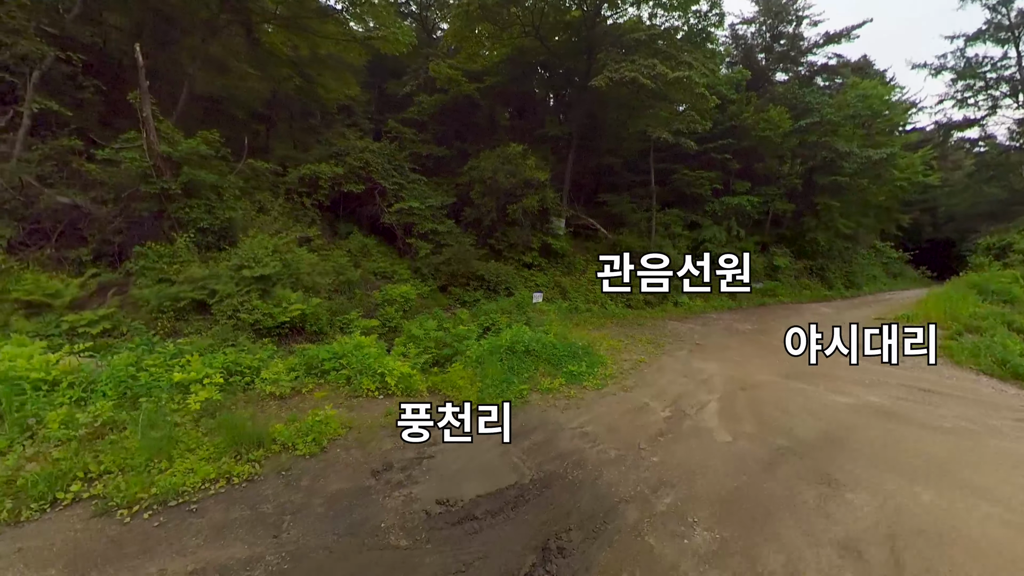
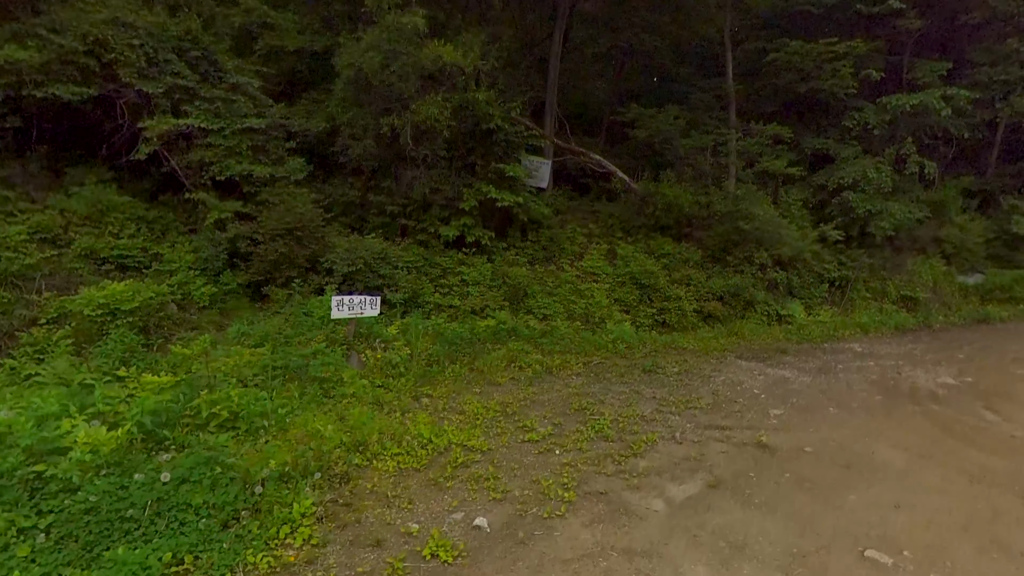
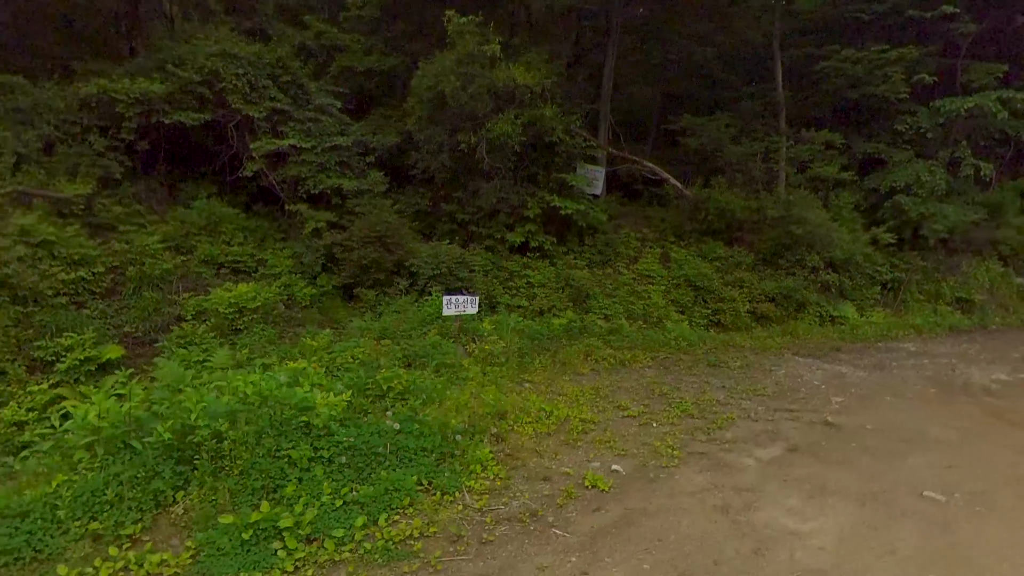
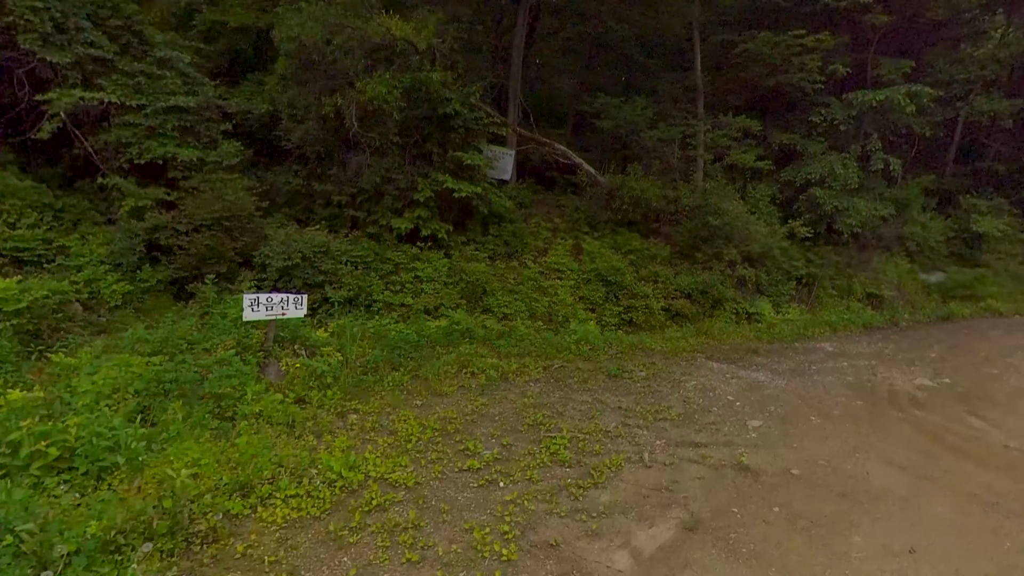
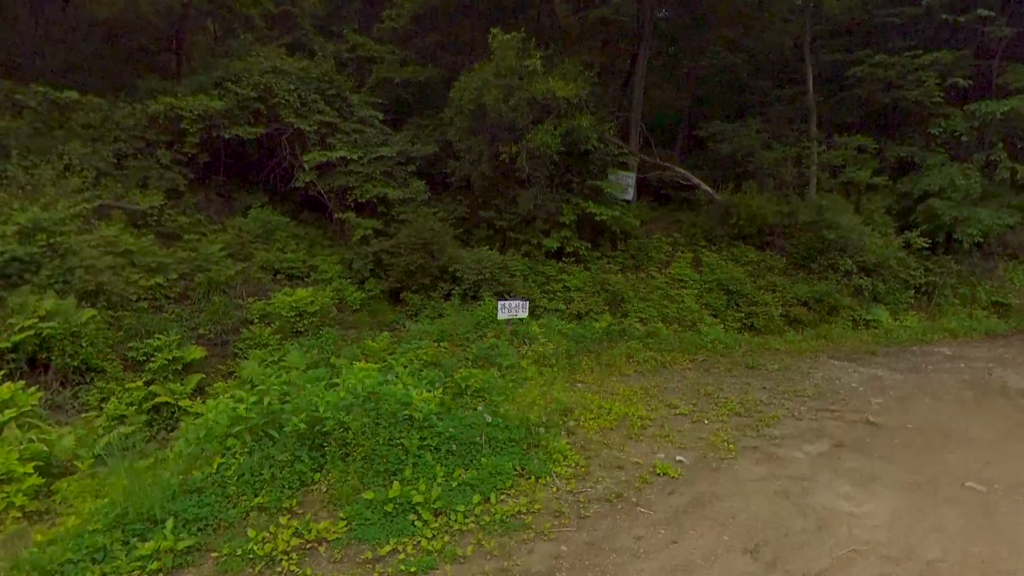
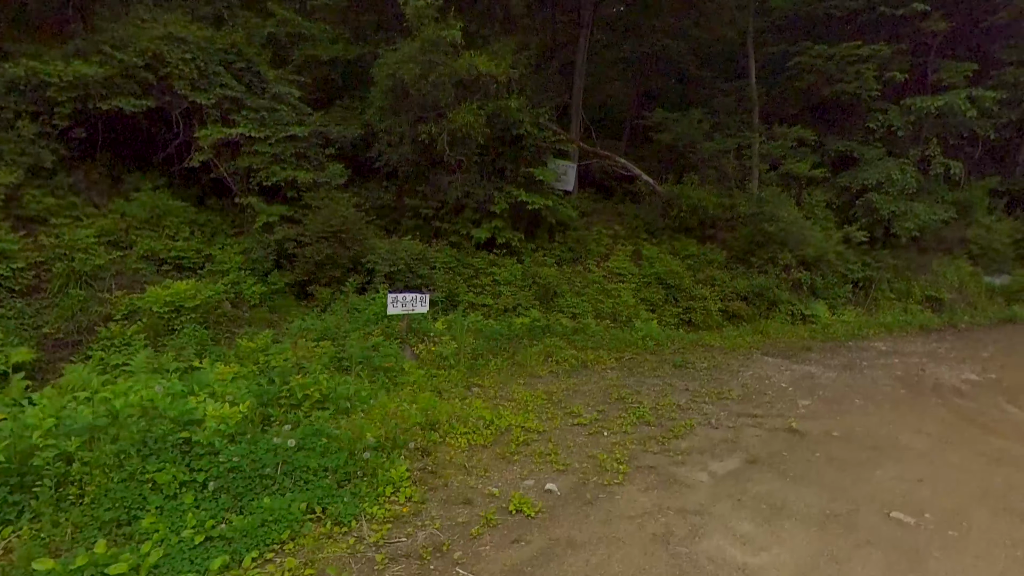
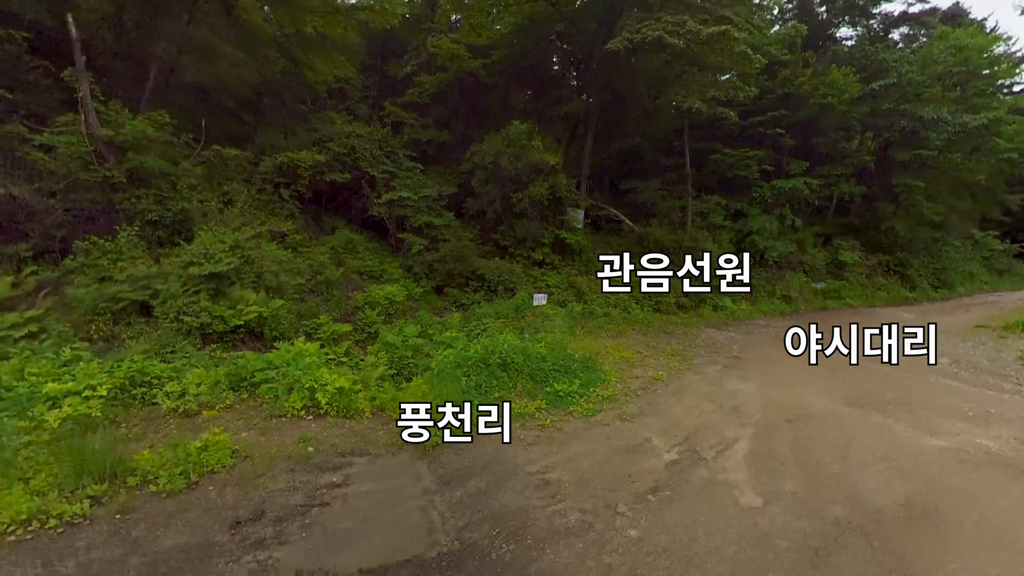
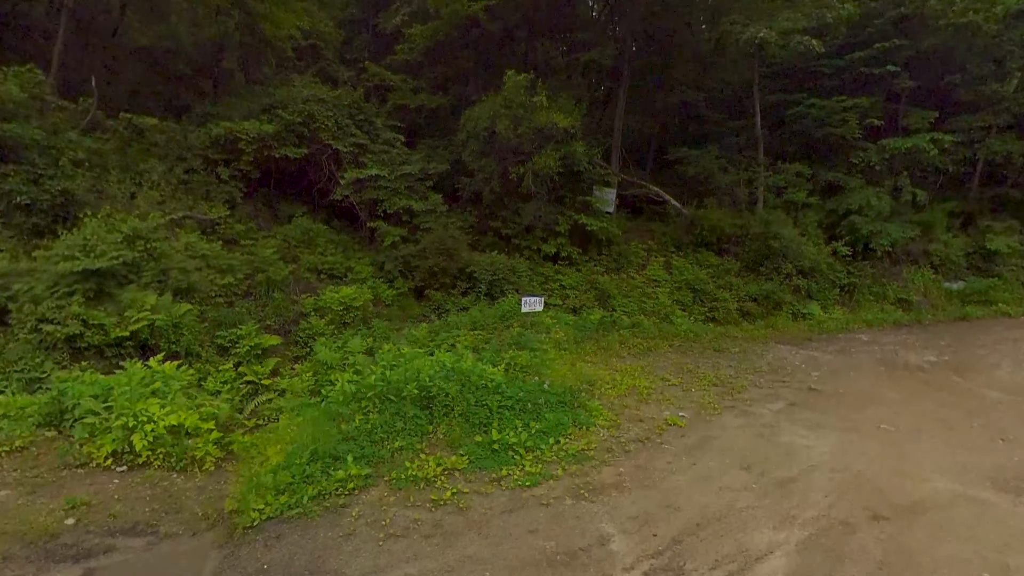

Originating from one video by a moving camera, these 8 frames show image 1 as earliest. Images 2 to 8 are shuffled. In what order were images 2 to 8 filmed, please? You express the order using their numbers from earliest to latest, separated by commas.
7, 8, 5, 3, 6, 2, 4
